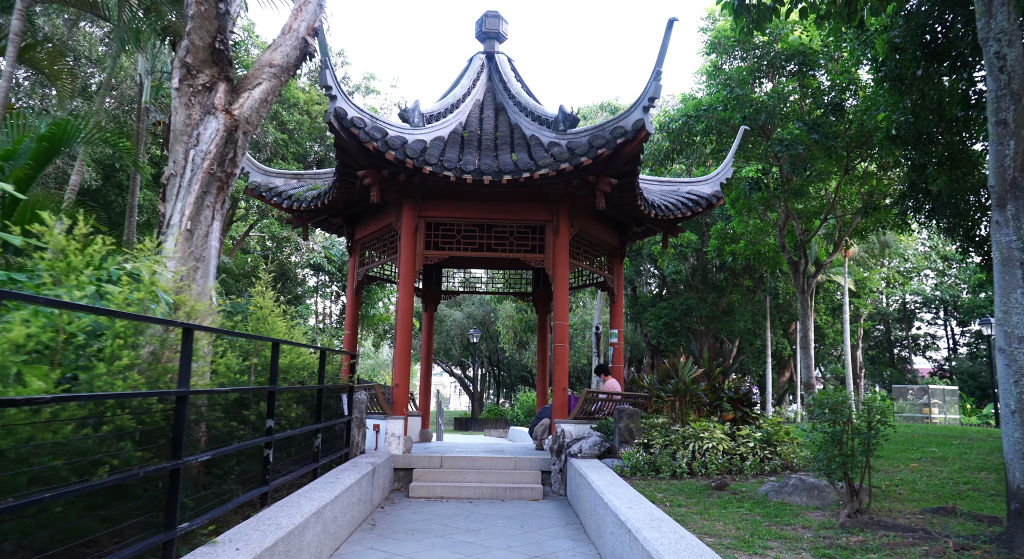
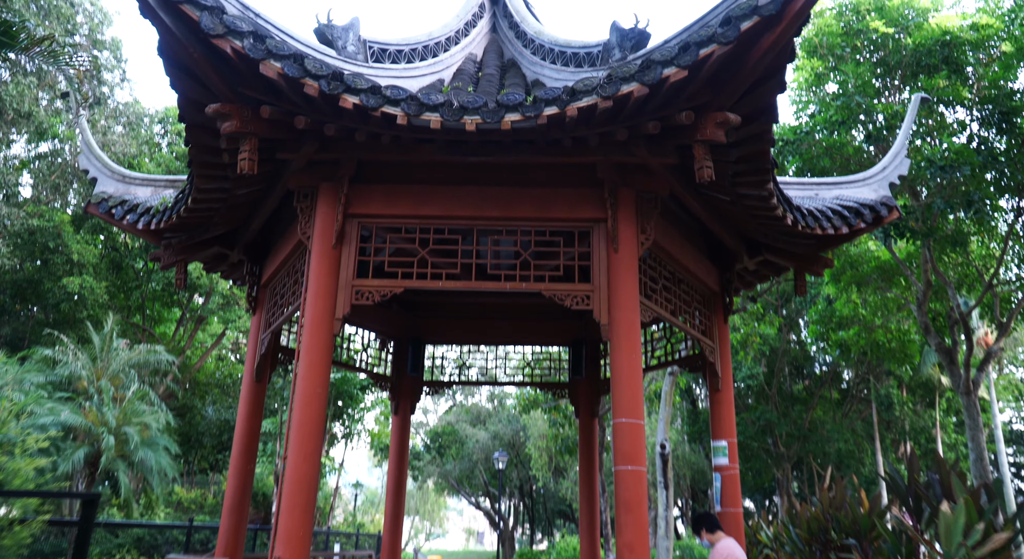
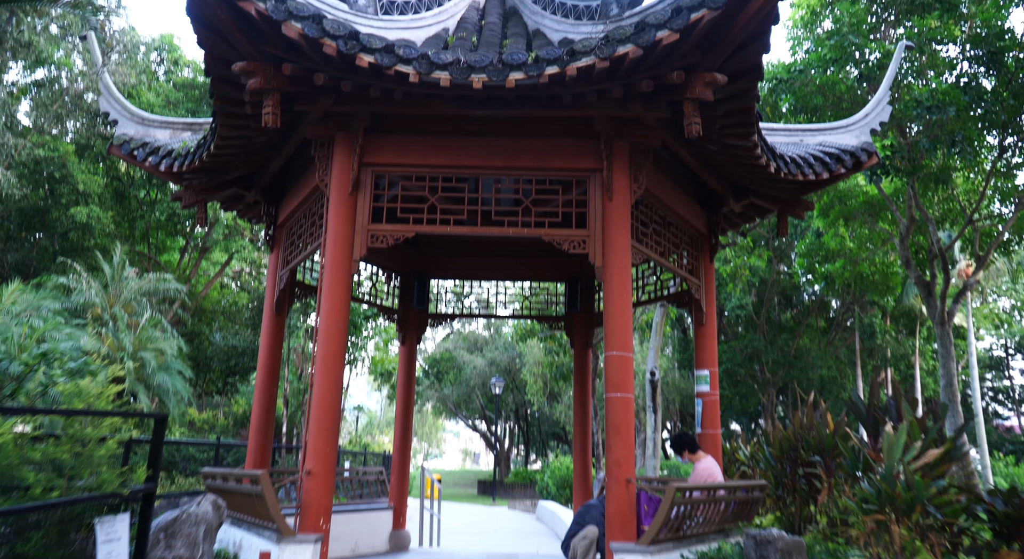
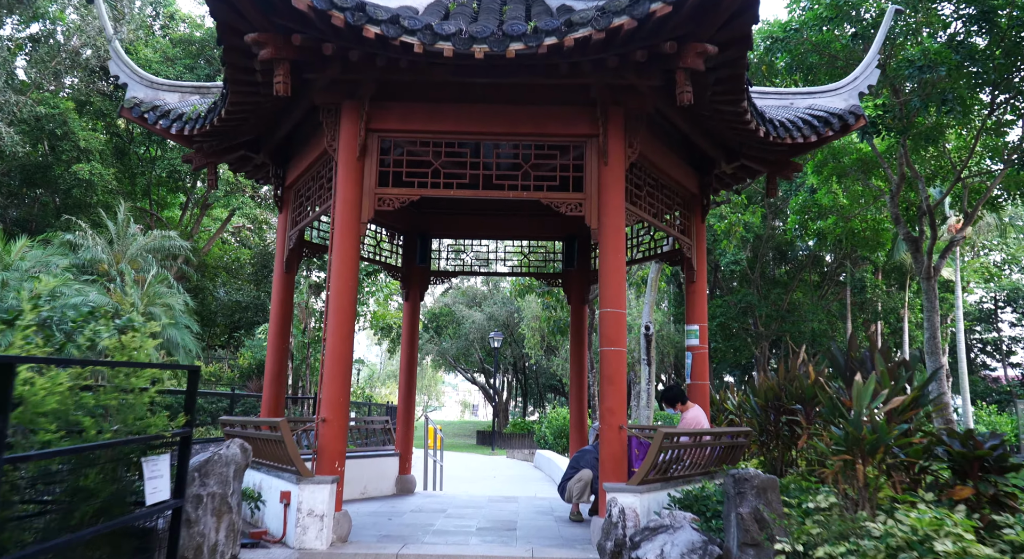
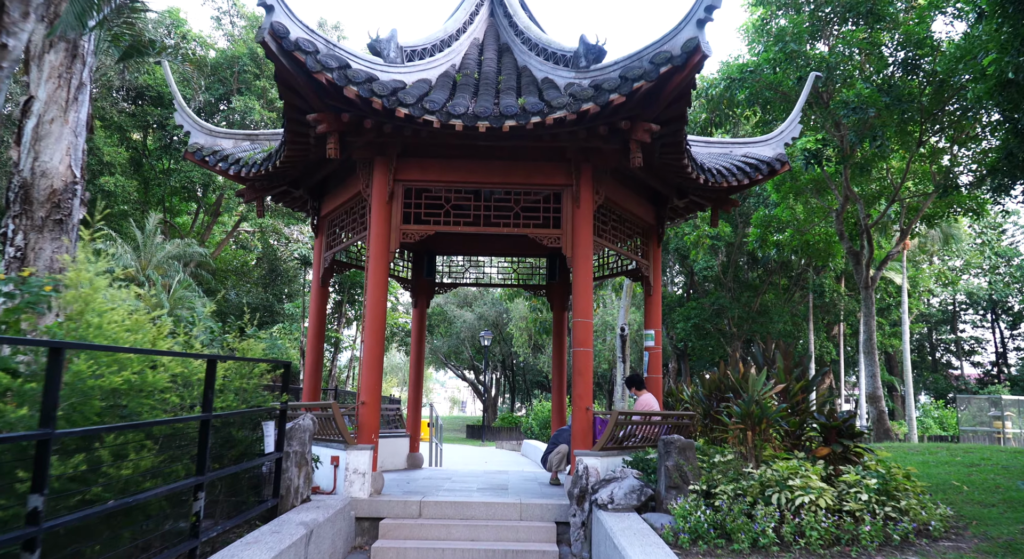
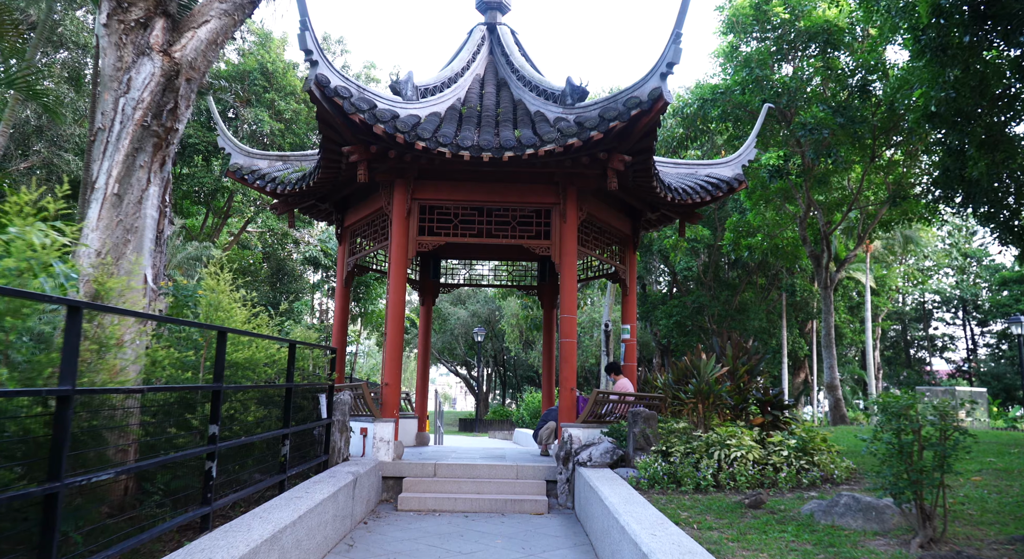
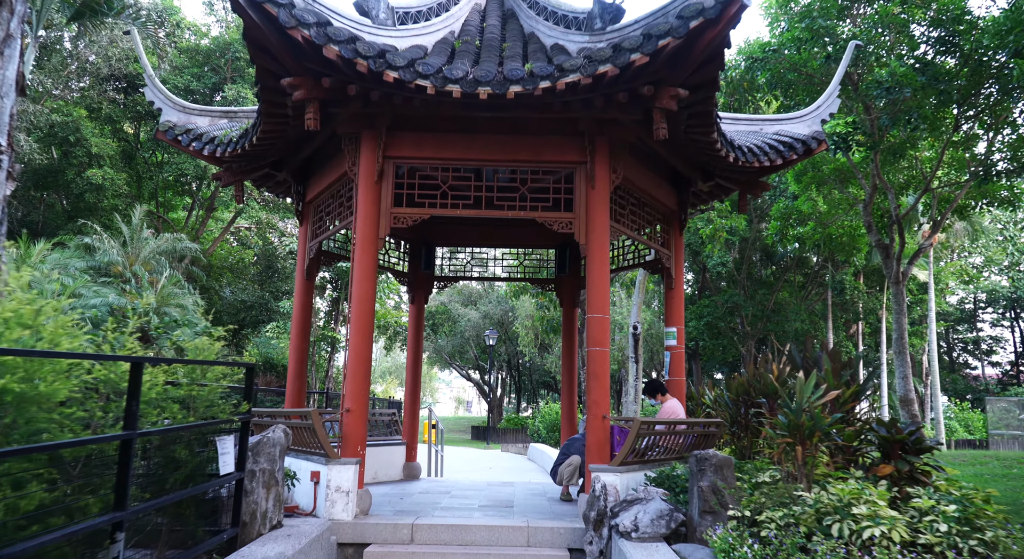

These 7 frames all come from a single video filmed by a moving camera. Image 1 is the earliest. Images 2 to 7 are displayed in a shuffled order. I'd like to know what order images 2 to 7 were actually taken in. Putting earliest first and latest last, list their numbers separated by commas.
6, 5, 7, 4, 3, 2
